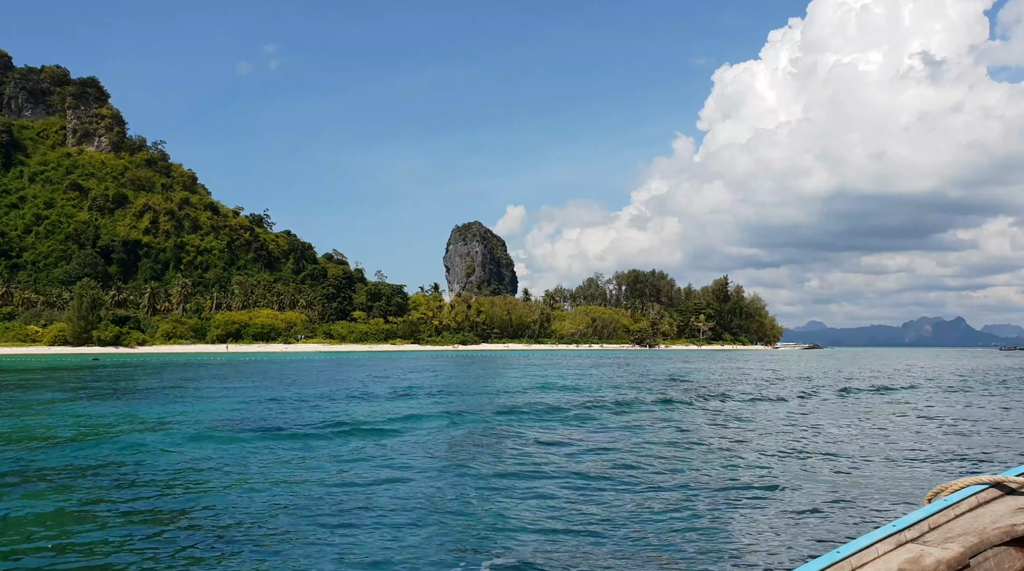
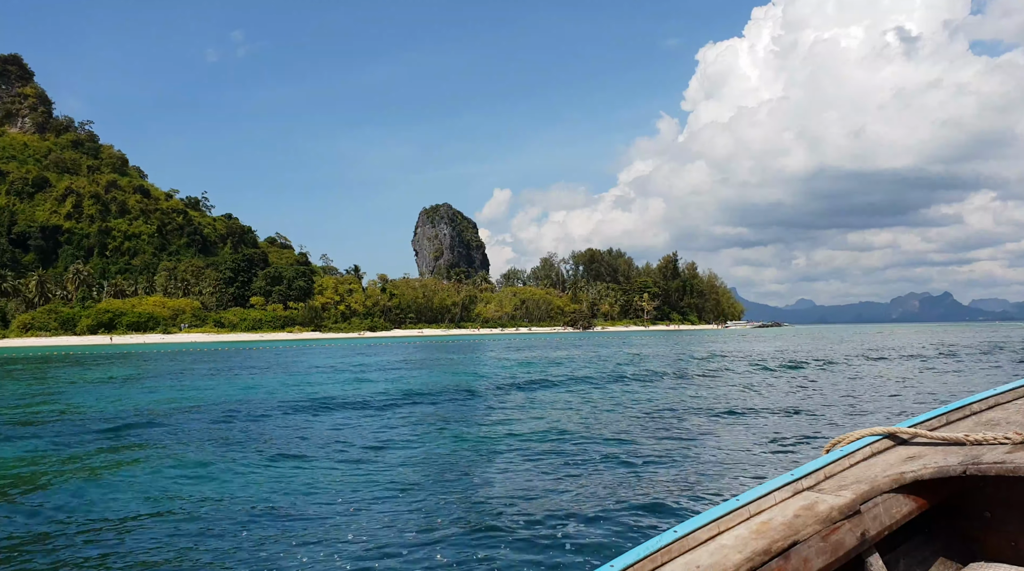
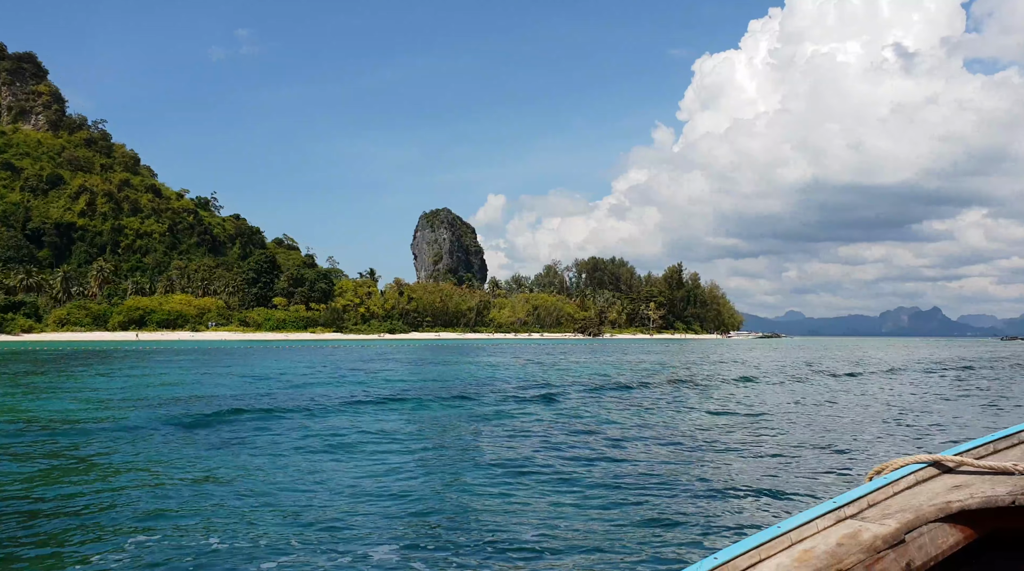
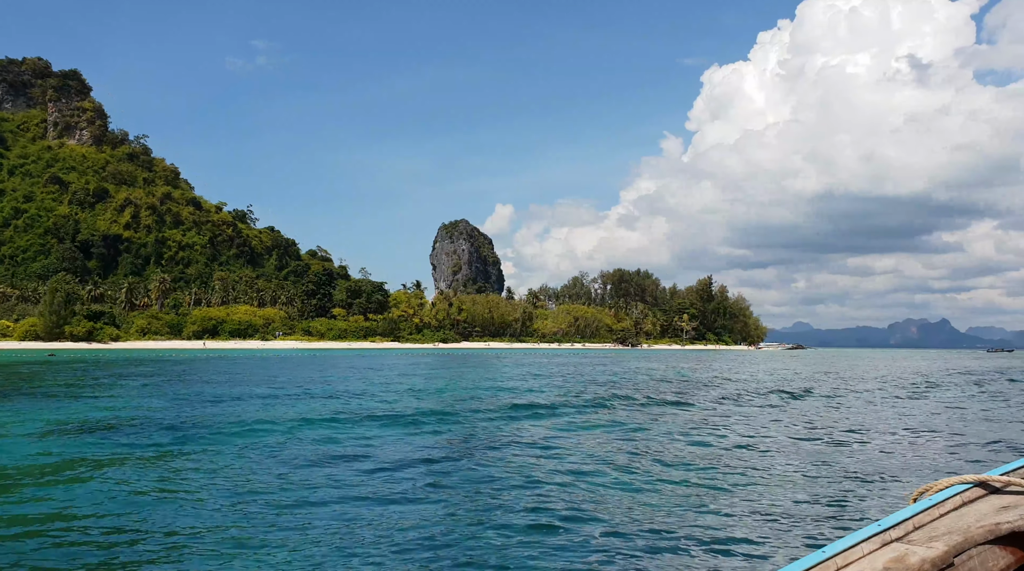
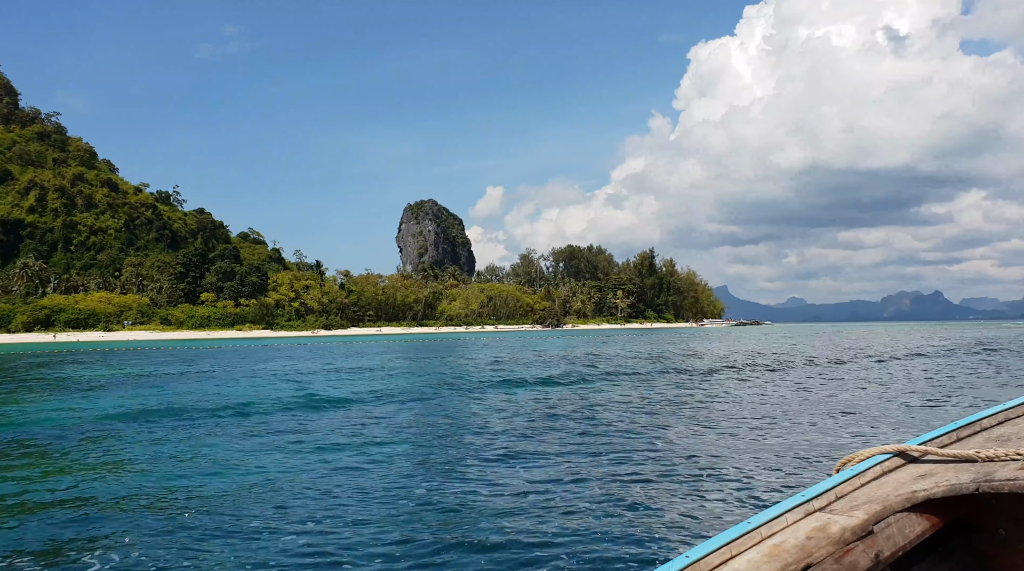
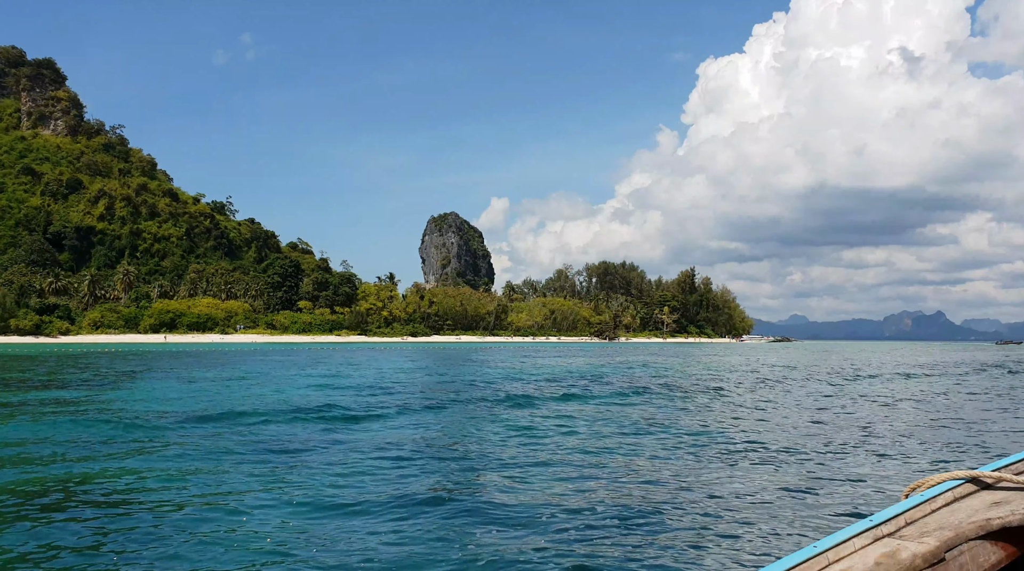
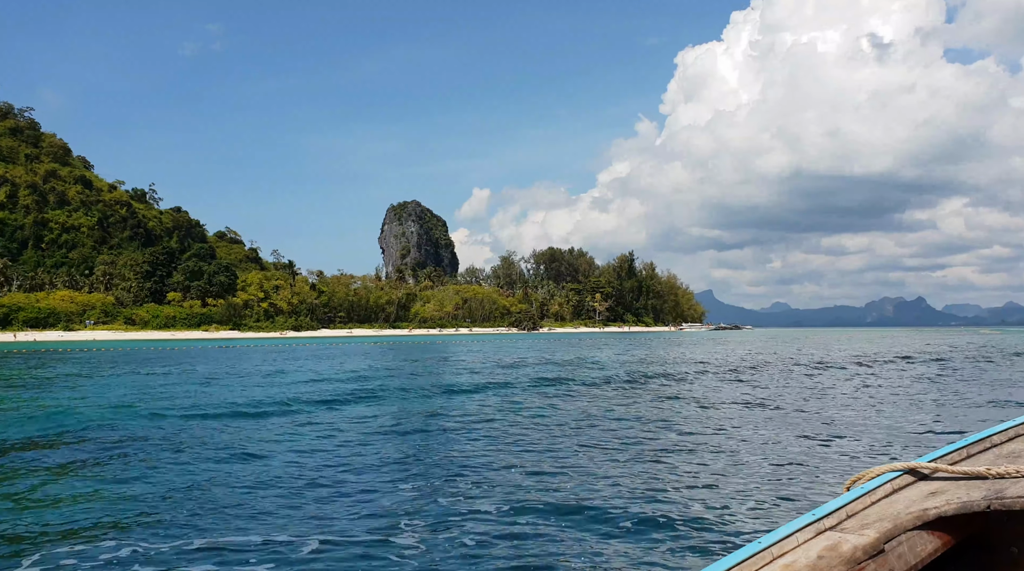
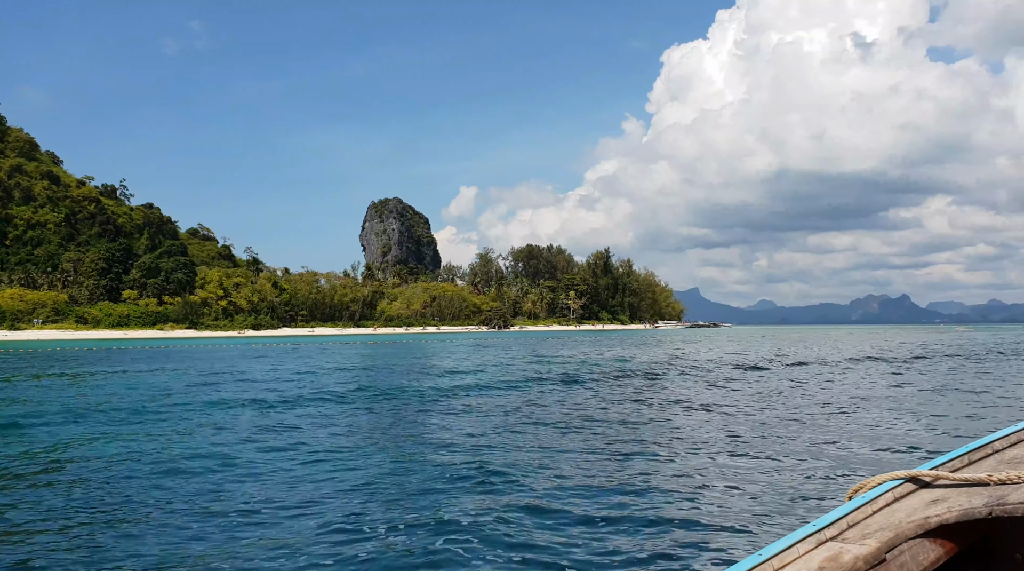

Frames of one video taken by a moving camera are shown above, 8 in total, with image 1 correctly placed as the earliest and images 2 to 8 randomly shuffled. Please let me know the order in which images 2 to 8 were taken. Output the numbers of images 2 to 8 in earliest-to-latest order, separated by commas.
4, 6, 3, 2, 5, 7, 8
